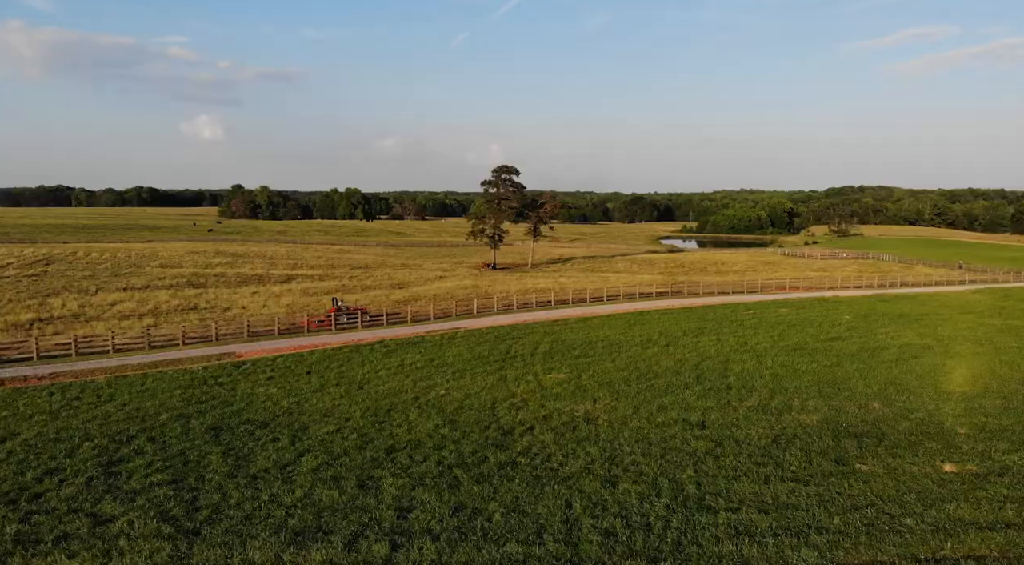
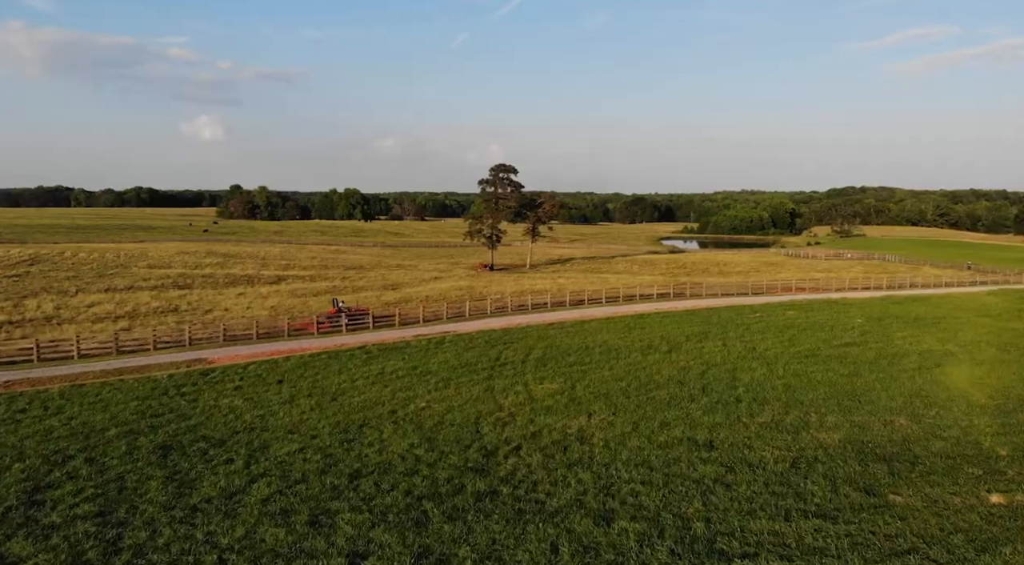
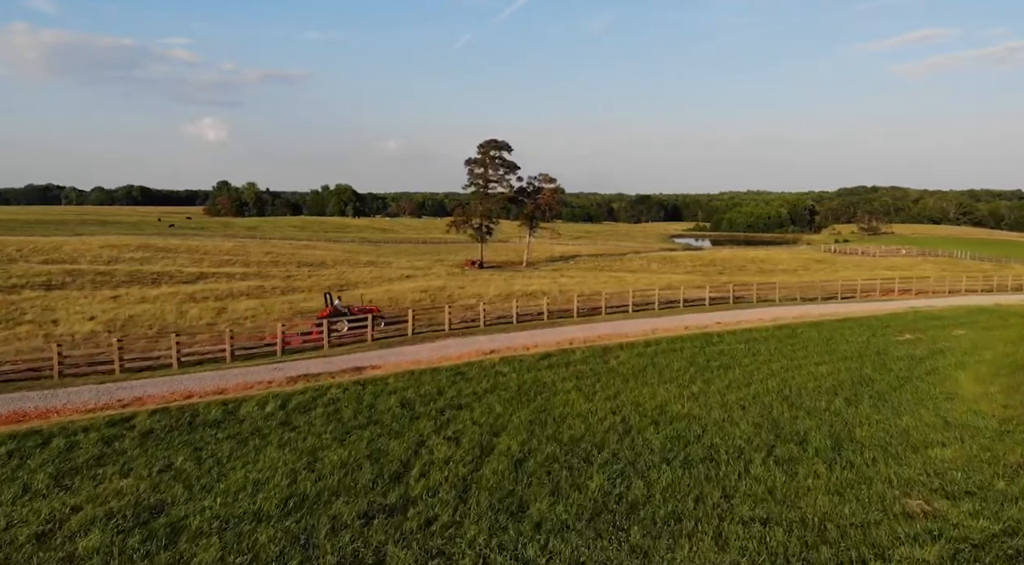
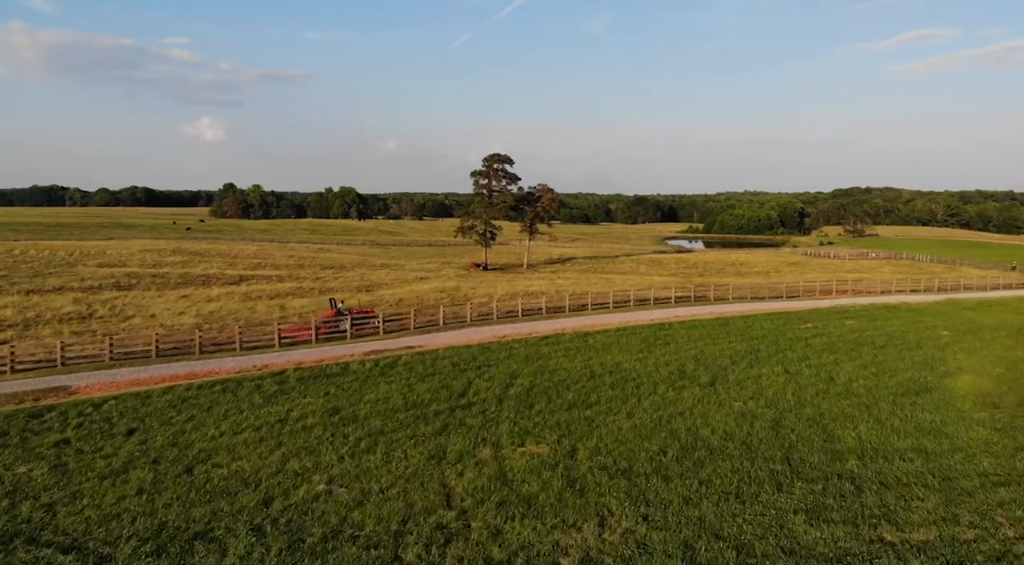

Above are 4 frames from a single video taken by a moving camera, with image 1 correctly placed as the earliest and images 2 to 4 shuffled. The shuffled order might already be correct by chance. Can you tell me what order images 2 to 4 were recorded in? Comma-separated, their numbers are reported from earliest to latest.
2, 4, 3
